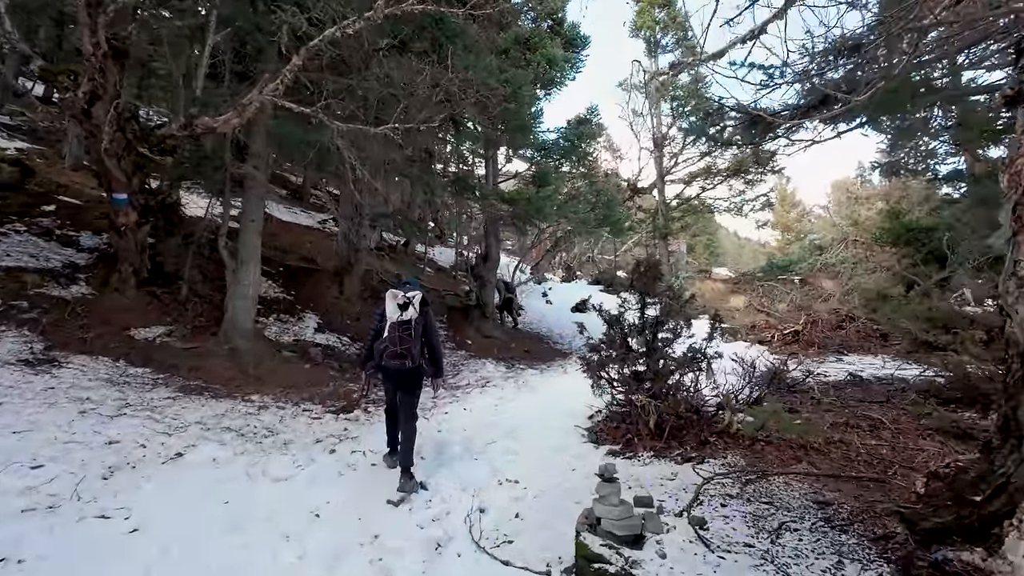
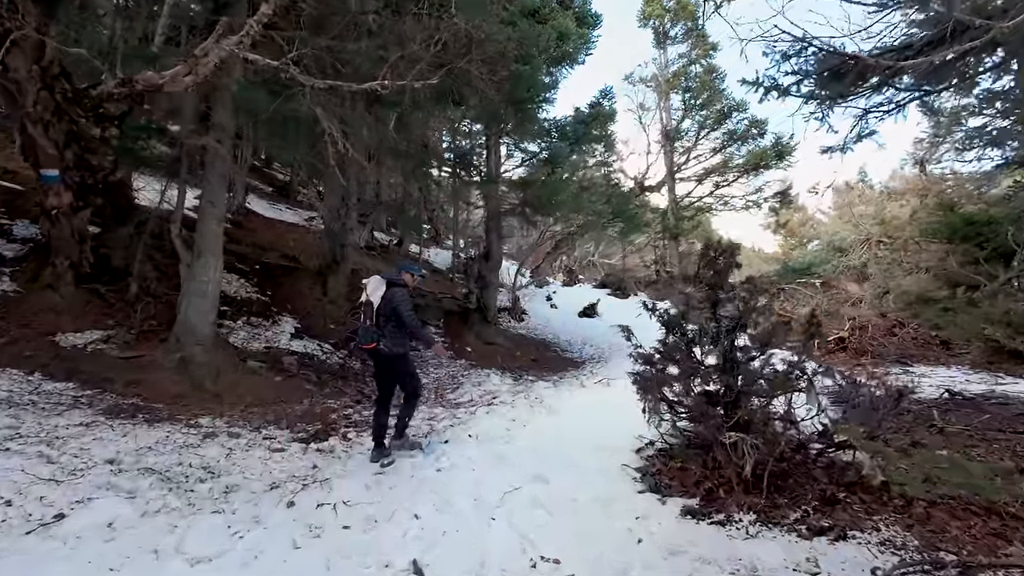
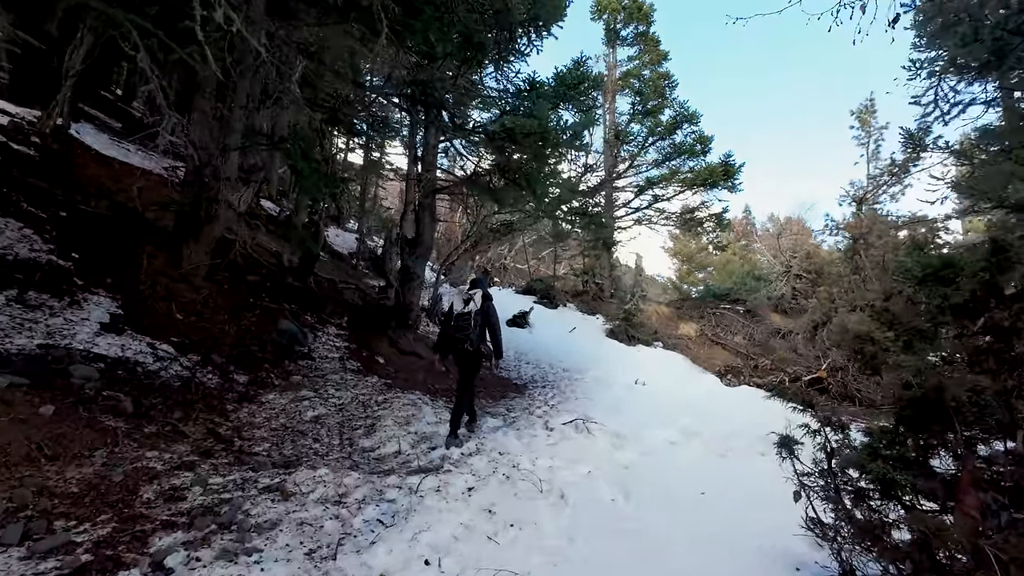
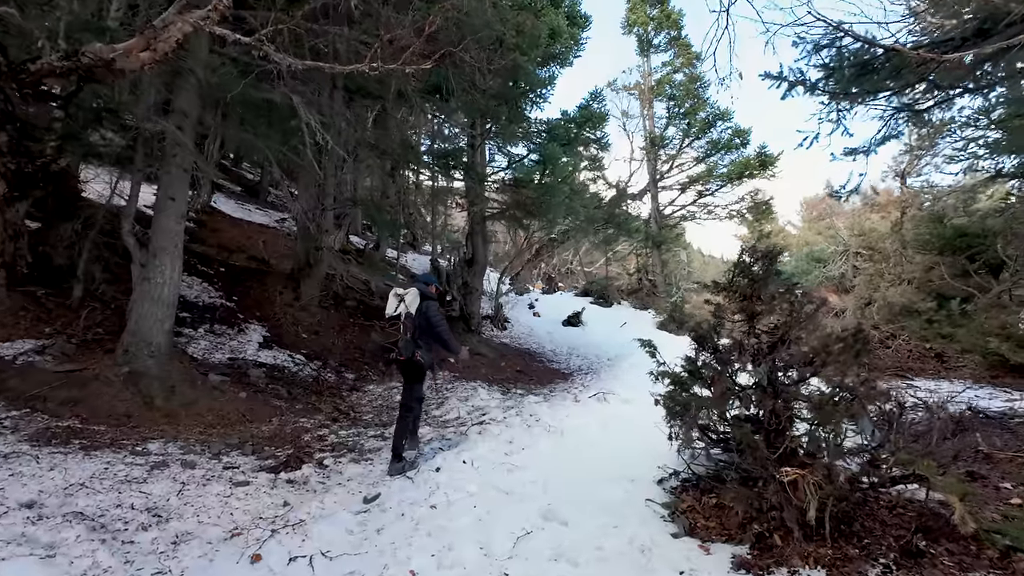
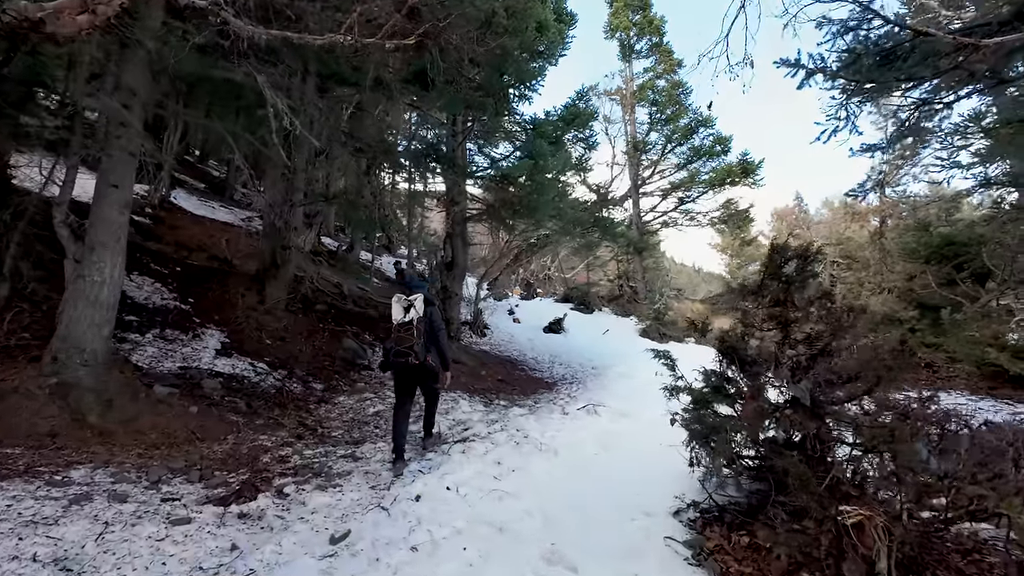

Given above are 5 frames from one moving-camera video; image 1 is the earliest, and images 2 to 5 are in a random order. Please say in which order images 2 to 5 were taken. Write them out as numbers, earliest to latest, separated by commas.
2, 4, 5, 3
